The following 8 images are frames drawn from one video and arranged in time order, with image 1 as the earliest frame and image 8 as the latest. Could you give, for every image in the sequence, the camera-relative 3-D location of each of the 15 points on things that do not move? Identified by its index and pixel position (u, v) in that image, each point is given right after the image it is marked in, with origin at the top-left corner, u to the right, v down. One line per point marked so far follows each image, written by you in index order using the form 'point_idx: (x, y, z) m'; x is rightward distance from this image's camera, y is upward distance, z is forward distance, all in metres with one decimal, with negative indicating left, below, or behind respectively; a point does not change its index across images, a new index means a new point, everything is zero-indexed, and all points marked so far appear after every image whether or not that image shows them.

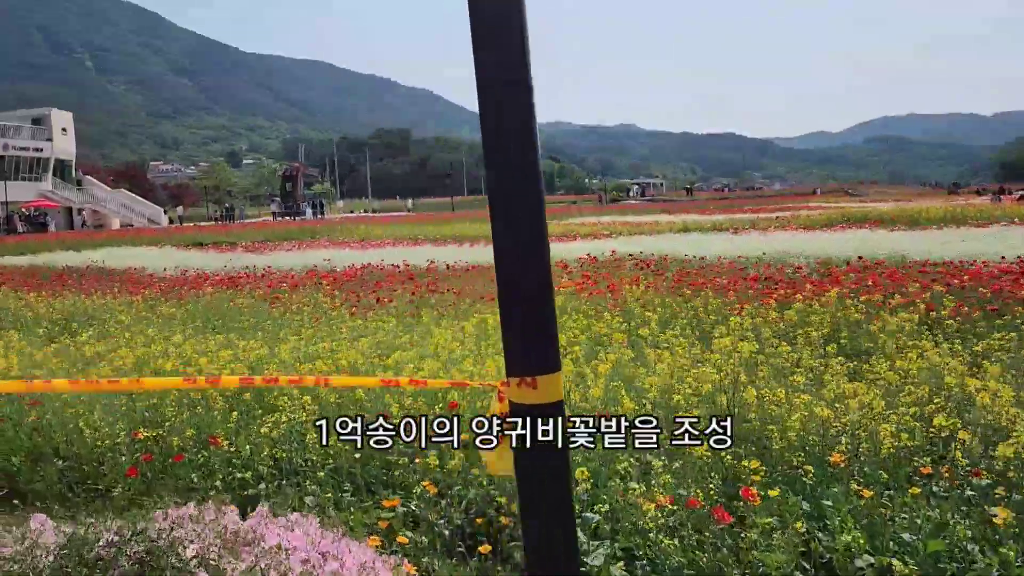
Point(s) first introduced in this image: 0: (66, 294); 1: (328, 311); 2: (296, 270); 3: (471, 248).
0: (-6.4, -0.1, +11.9) m
1: (-1.9, -0.2, +8.9) m
2: (-3.5, +0.3, +13.4) m
3: (-0.6, +0.8, +16.4) m
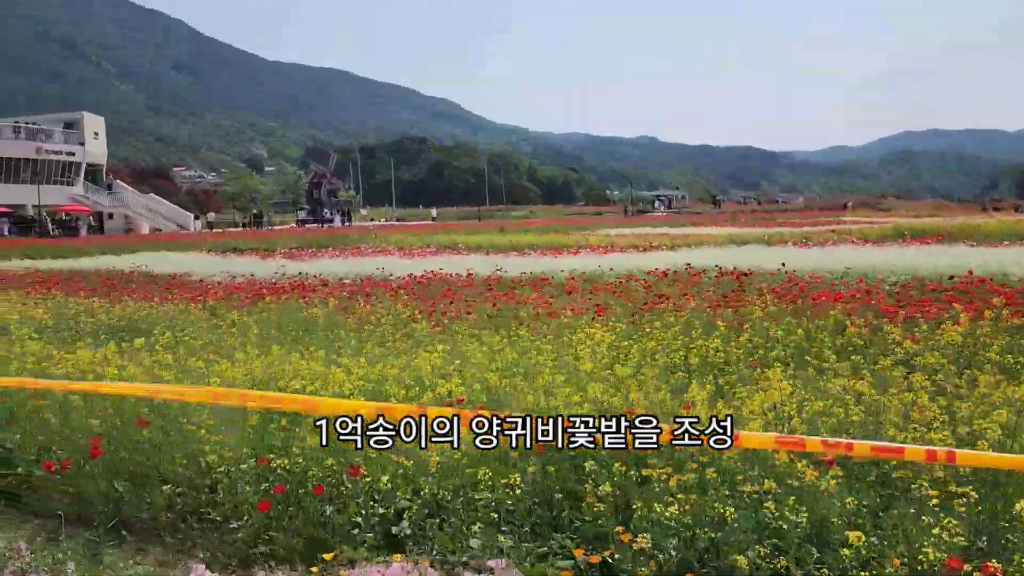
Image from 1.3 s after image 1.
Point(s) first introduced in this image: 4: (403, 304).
0: (-5.4, -0.2, +11.5) m
1: (-1.0, -0.3, +8.5) m
2: (-2.4, +0.1, +13.0) m
3: (+0.5, +0.5, +16.0) m
4: (-1.2, -0.2, +9.7) m
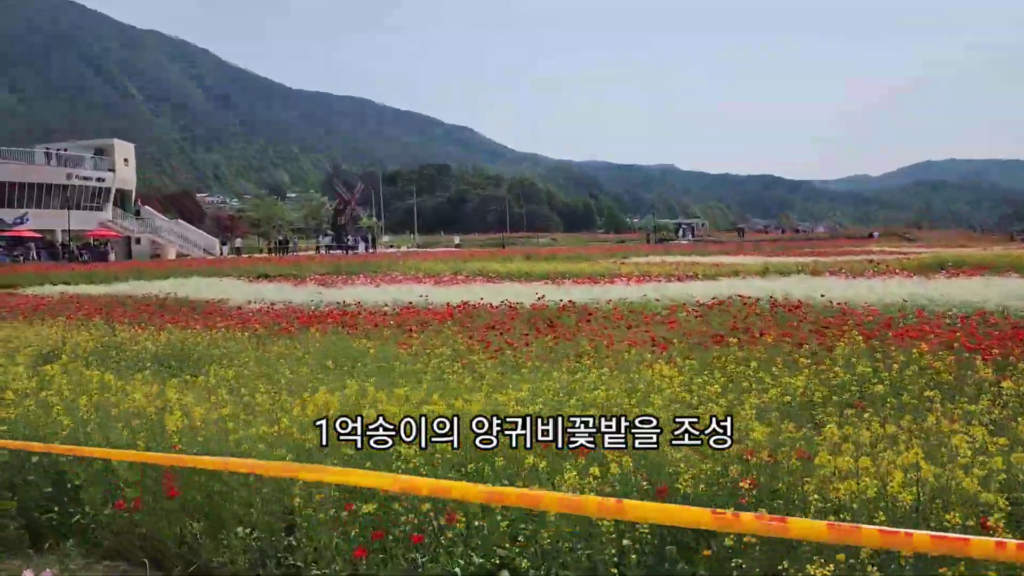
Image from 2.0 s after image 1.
0: (-4.8, -0.5, +11.4) m
1: (-0.4, -0.6, +8.3) m
2: (-1.8, -0.3, +12.8) m
3: (+1.2, 0.0, +15.8) m
4: (-0.6, -0.5, +9.5) m
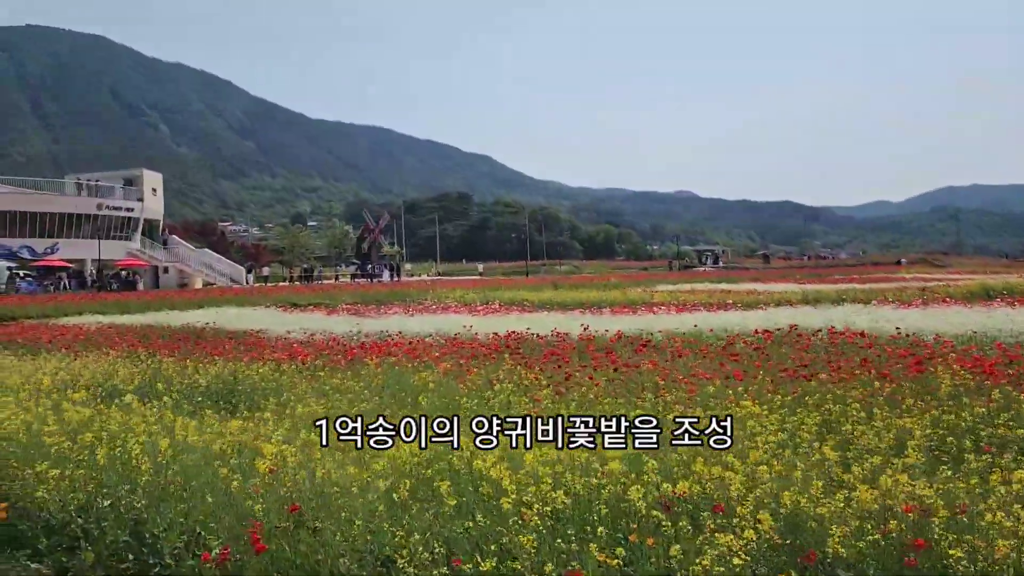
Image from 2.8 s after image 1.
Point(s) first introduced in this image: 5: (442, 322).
0: (-4.1, -1.0, +11.2) m
1: (+0.2, -0.9, +8.0) m
2: (-1.0, -0.8, +12.6) m
3: (+2.0, -0.6, +15.4) m
4: (0.0, -0.9, +9.3) m
5: (-1.4, -0.7, +17.5) m
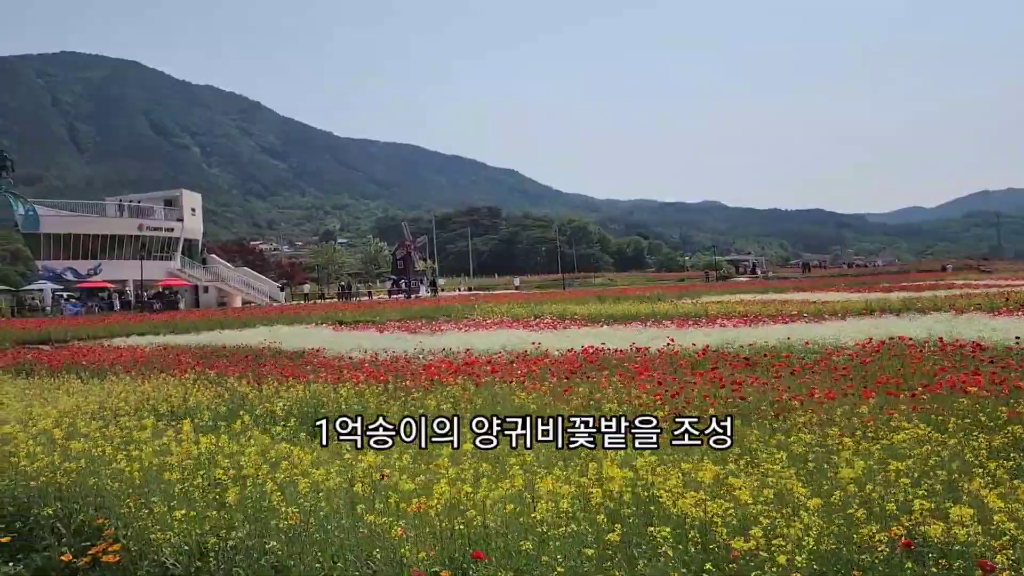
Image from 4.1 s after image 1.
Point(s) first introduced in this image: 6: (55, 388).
0: (-3.0, -1.2, +10.8) m
1: (+1.2, -1.1, +7.5) m
2: (+0.1, -1.0, +12.1) m
3: (+3.3, -0.8, +14.9) m
4: (+1.1, -1.0, +8.7) m
5: (-0.1, -1.0, +17.0) m
6: (-6.5, -1.4, +11.7) m
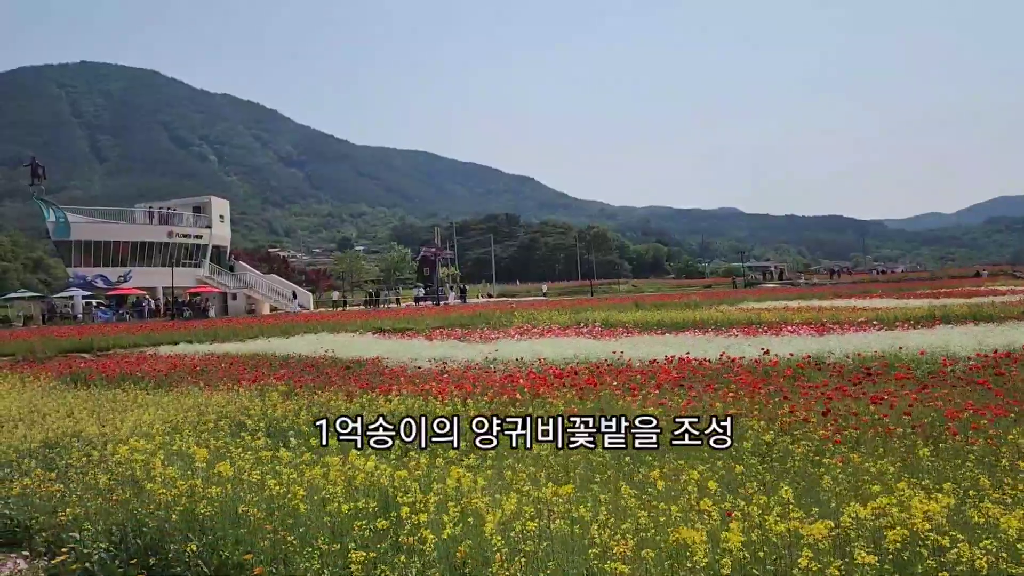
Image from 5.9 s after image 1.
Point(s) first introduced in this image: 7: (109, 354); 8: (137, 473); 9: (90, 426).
0: (-1.8, -1.3, +10.2) m
1: (+2.4, -1.1, +6.8) m
2: (+1.3, -1.1, +11.4) m
3: (+4.5, -0.9, +14.2) m
4: (+2.2, -1.1, +8.1) m
5: (+1.2, -1.1, +16.4) m
6: (-5.3, -1.5, +11.1) m
7: (-9.8, -1.6, +19.9) m
8: (-2.7, -1.4, +6.0) m
9: (-4.5, -1.5, +8.7) m
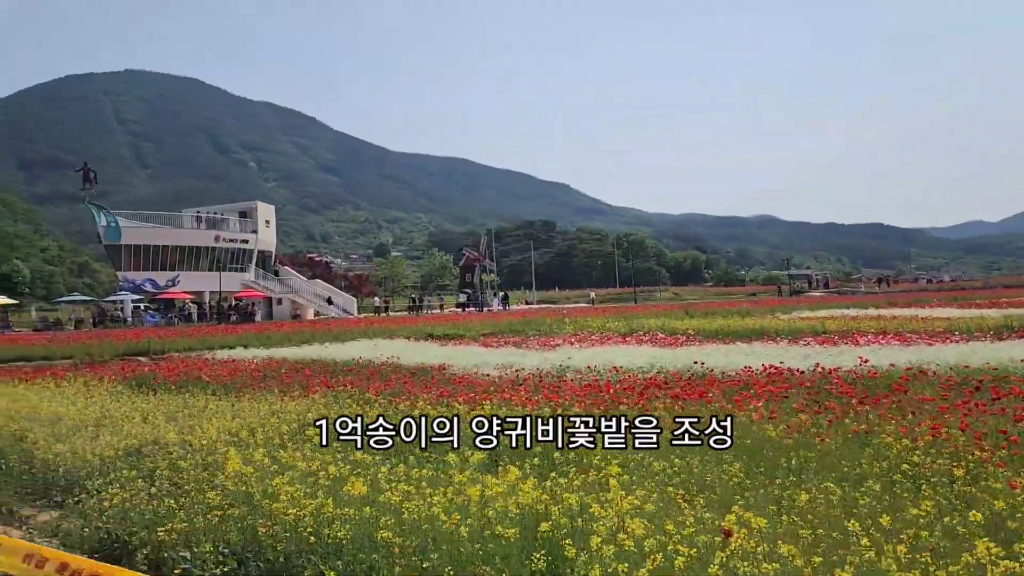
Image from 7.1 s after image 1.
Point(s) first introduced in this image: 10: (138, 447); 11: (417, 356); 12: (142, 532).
0: (-0.7, -1.4, +9.8) m
1: (+3.3, -1.2, +6.3) m
2: (+2.4, -1.2, +10.9) m
3: (+5.8, -1.0, +13.5) m
4: (+3.2, -1.2, +7.5) m
5: (+2.5, -1.3, +15.8) m
6: (-4.2, -1.5, +10.9) m
7: (-8.3, -1.7, +19.8) m
8: (-1.9, -1.4, +5.6) m
9: (-3.5, -1.5, +8.4) m
10: (-3.6, -1.5, +7.9) m
11: (-2.2, -1.5, +18.0) m
12: (-2.5, -1.6, +5.4) m
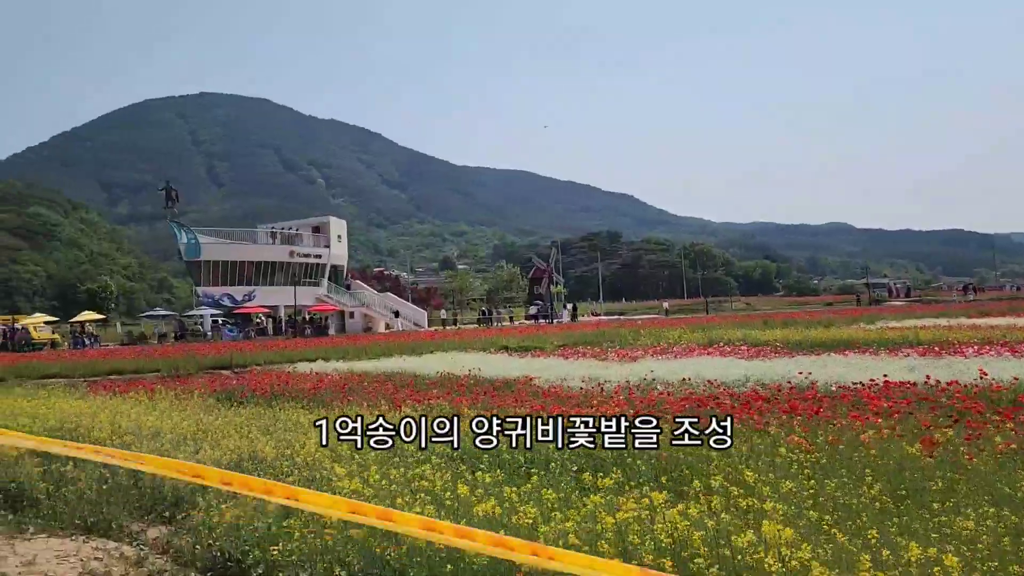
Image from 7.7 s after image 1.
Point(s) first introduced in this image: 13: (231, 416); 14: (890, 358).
0: (+0.4, -1.5, +9.5) m
1: (+4.1, -1.2, +5.7) m
2: (+3.6, -1.3, +10.4) m
3: (+7.1, -1.2, +12.7) m
4: (+4.1, -1.2, +6.9) m
5: (+4.1, -1.4, +15.3) m
6: (-3.0, -1.7, +10.8) m
7: (-6.4, -2.0, +20.0) m
8: (-1.0, -1.4, +5.4) m
9: (-2.5, -1.6, +8.3) m
10: (-2.6, -1.7, +7.8) m
11: (-0.4, -1.7, +17.8) m
12: (-1.7, -1.7, +5.3) m
13: (-3.9, -1.8, +11.6) m
14: (+6.8, -1.3, +14.7) m
